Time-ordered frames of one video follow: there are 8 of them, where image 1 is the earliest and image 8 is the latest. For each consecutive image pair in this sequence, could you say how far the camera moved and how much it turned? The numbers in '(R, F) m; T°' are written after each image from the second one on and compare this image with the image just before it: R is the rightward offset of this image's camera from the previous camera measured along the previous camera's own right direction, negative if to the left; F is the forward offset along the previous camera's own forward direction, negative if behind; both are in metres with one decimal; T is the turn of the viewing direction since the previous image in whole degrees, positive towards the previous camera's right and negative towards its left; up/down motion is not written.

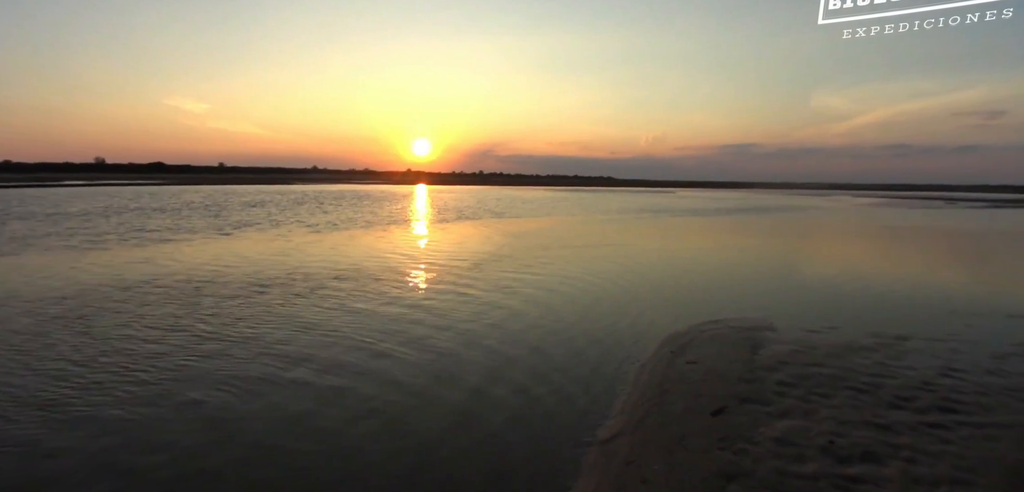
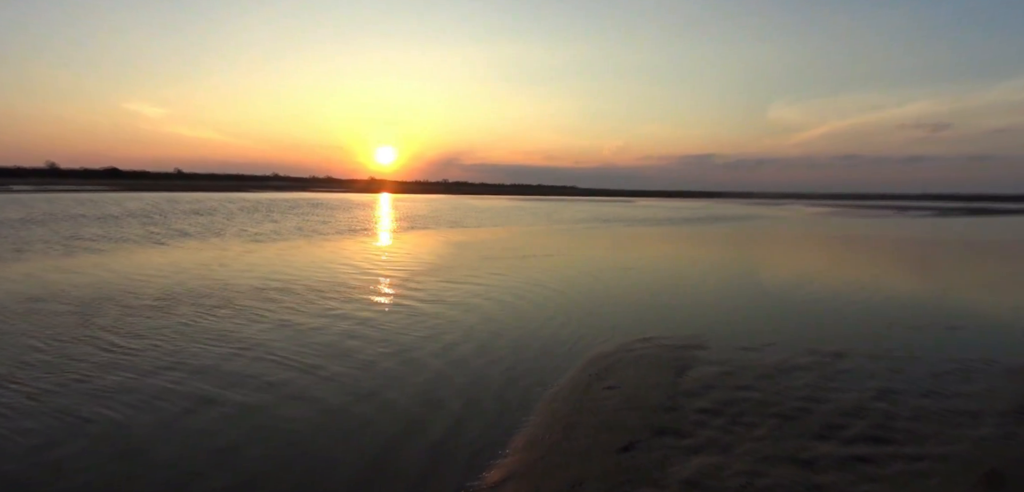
(+0.9, +0.9) m; +3°
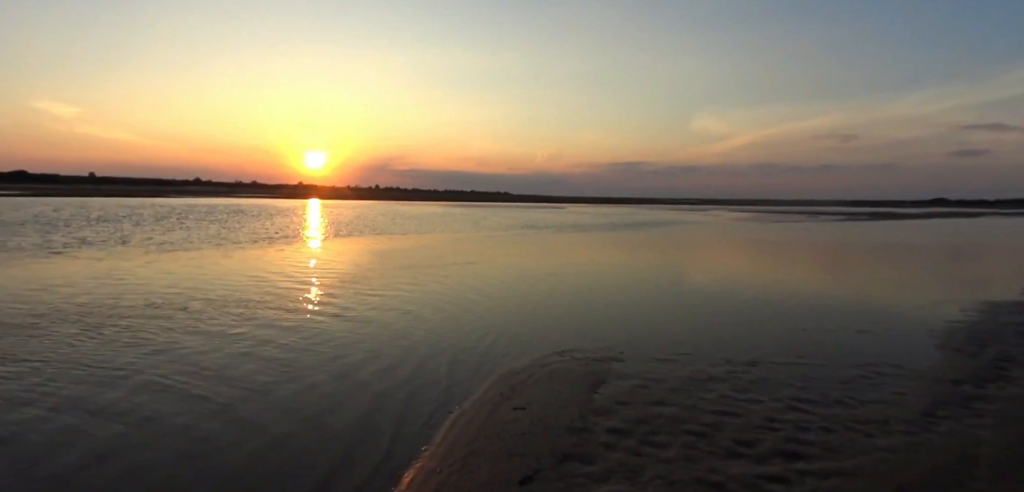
(+0.4, +0.6) m; +6°
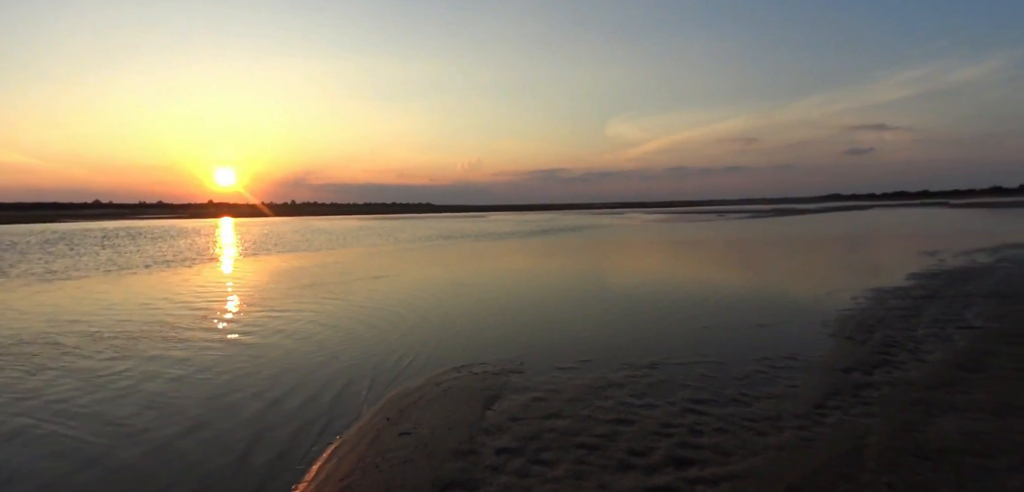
(+0.6, +0.5) m; +7°
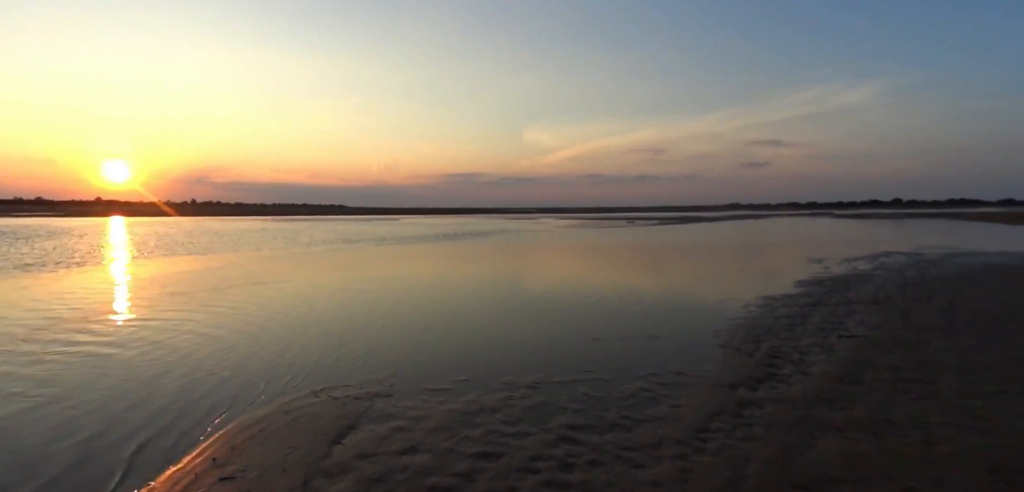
(+0.6, +0.8) m; +8°
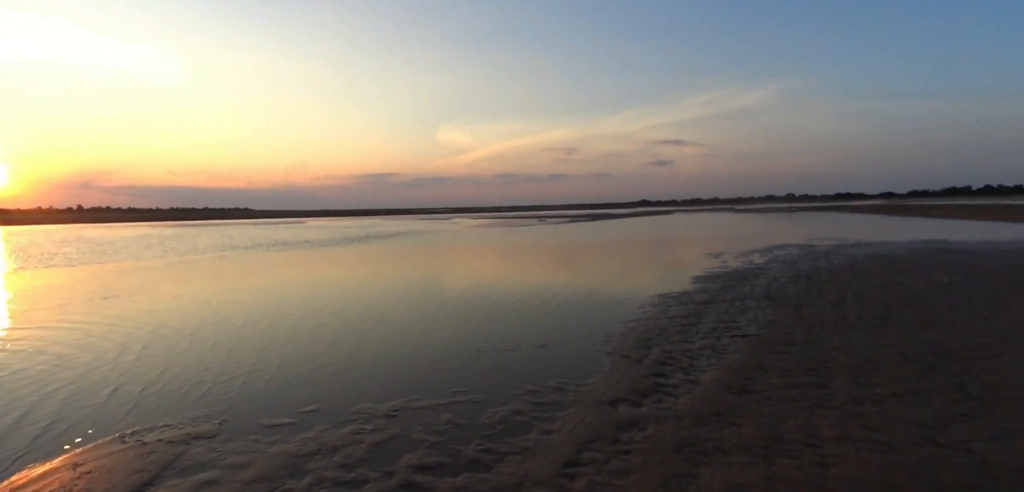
(+0.7, +1.0) m; +8°
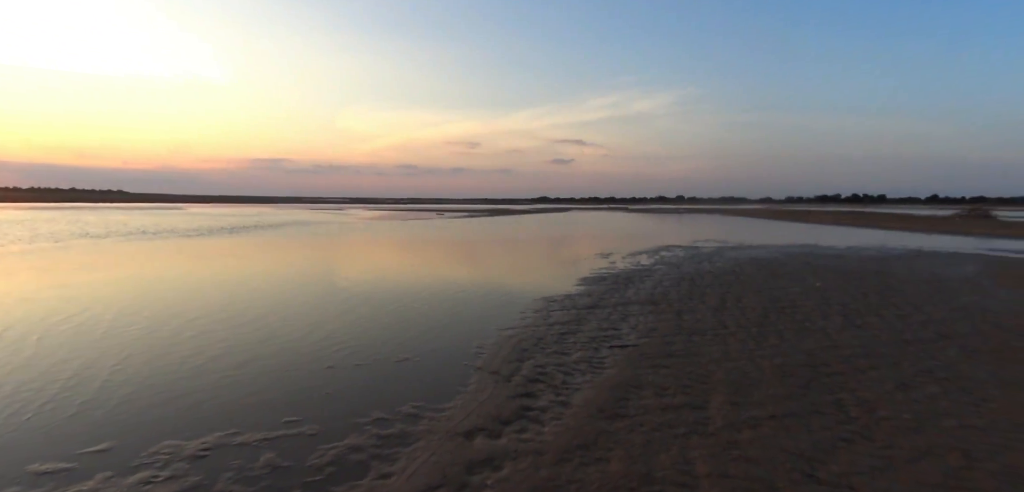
(+0.5, +0.9) m; +9°
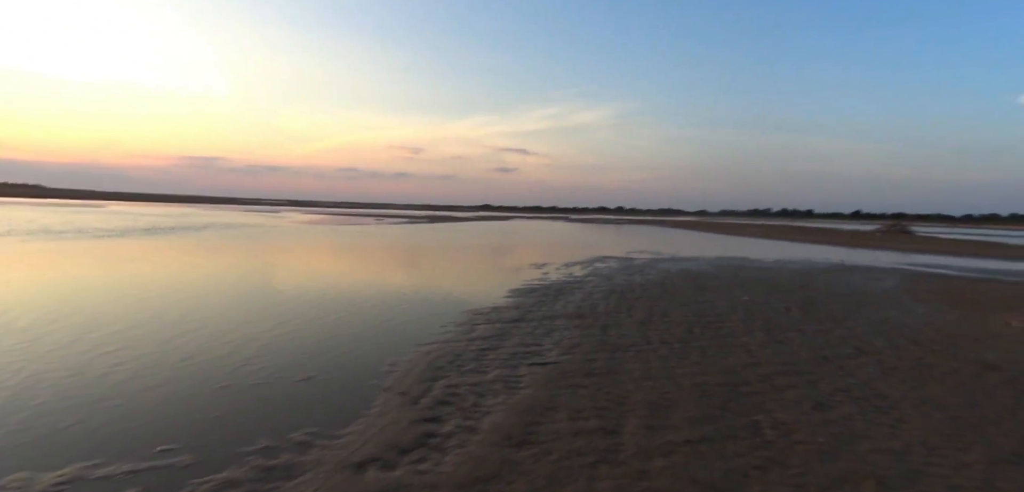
(+0.3, +0.4) m; +5°
